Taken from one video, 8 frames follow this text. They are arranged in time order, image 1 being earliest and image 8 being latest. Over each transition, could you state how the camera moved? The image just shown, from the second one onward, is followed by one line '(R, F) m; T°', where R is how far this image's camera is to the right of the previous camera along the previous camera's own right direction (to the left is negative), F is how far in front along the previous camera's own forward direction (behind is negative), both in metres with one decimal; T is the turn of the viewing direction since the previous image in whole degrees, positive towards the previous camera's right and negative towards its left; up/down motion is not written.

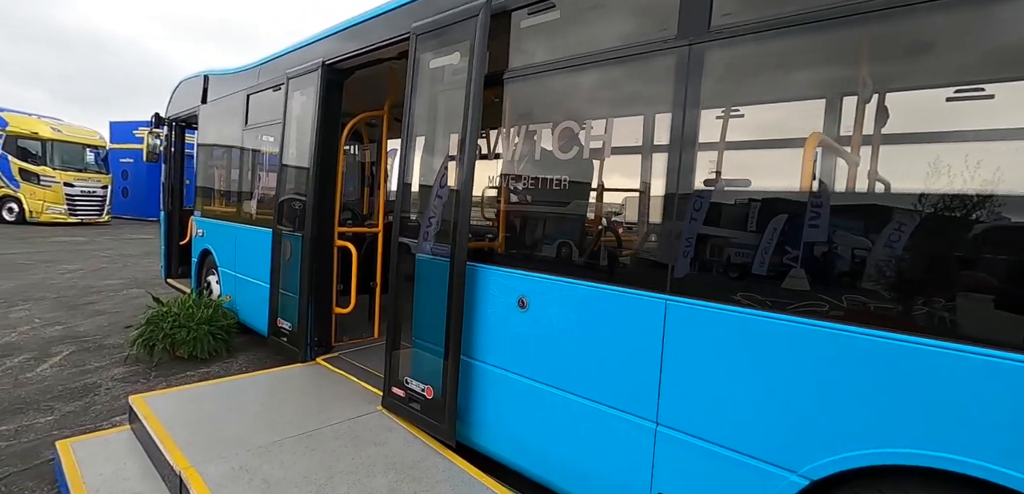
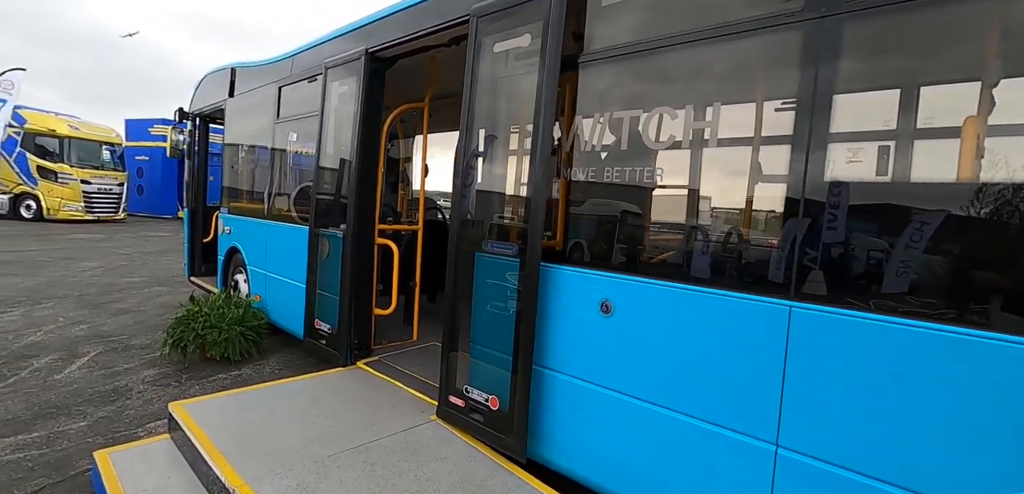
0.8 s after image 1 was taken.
(-0.3, +0.2) m; -1°
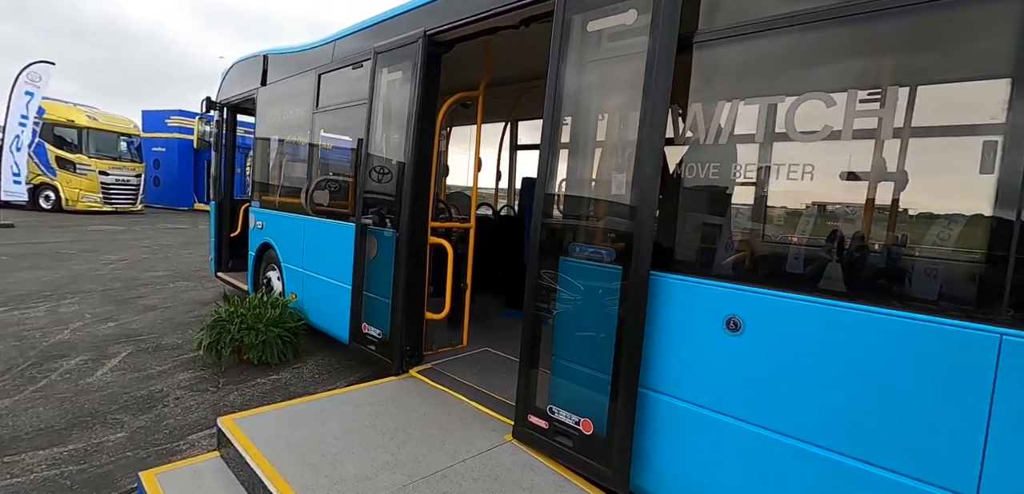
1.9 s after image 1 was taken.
(-0.4, +0.3) m; -1°
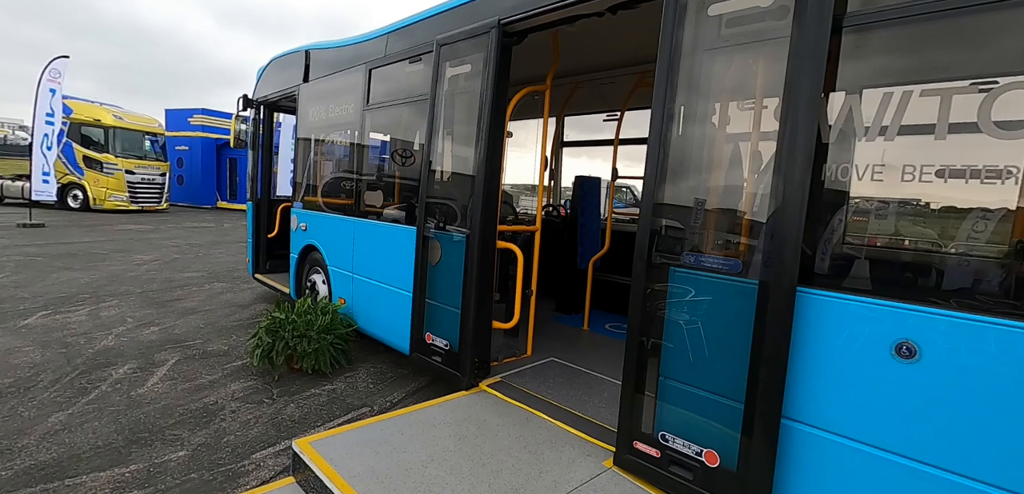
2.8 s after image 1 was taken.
(-0.4, +0.2) m; -1°
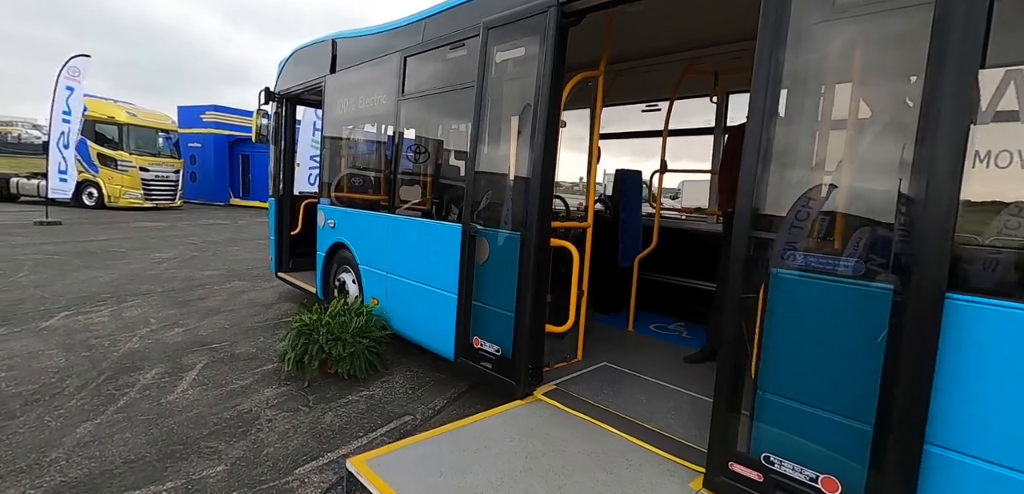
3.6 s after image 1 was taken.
(-0.3, +0.2) m; -1°
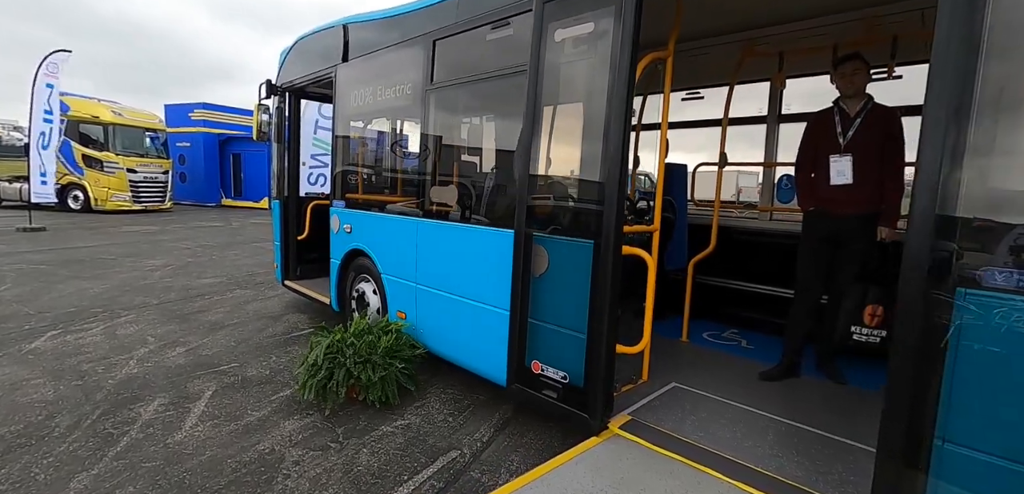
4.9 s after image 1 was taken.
(-0.4, +0.4) m; +1°
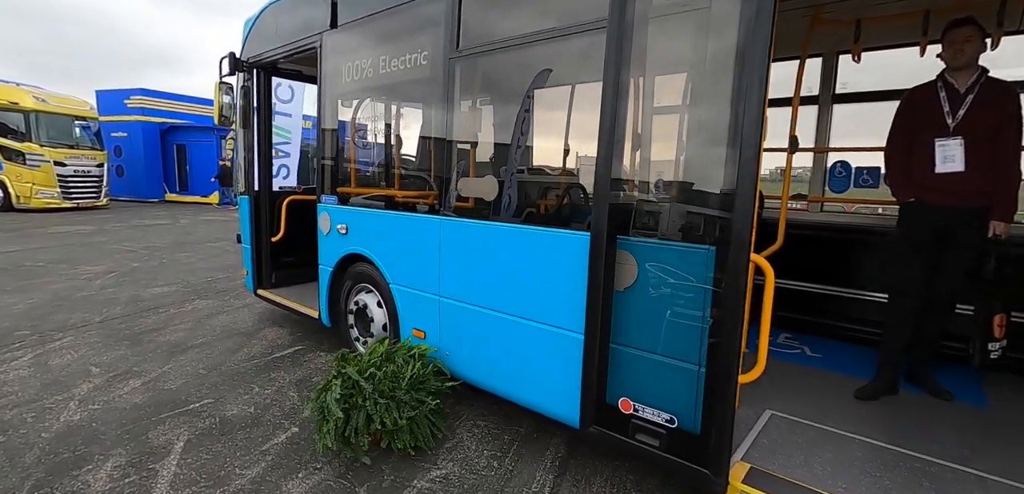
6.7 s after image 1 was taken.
(-0.5, +0.6) m; +5°
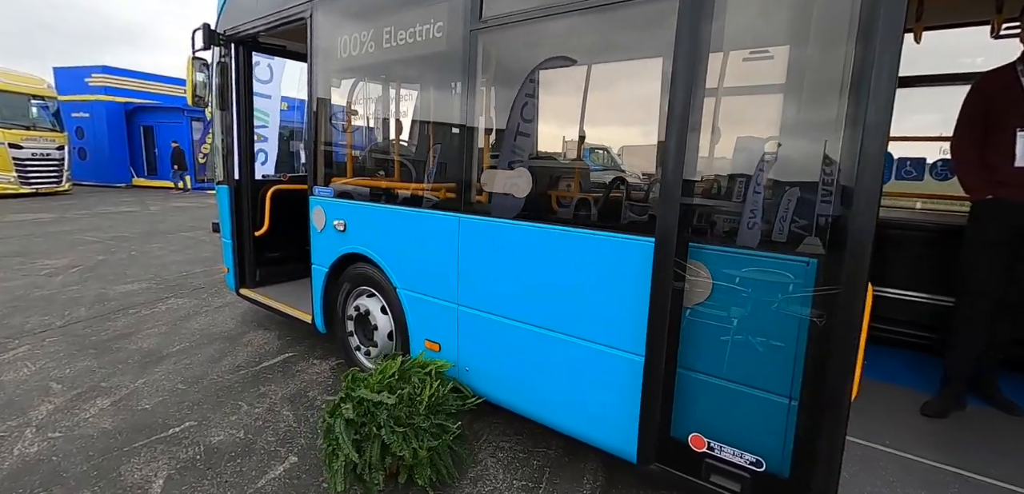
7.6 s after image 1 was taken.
(-0.2, +0.3) m; +2°
